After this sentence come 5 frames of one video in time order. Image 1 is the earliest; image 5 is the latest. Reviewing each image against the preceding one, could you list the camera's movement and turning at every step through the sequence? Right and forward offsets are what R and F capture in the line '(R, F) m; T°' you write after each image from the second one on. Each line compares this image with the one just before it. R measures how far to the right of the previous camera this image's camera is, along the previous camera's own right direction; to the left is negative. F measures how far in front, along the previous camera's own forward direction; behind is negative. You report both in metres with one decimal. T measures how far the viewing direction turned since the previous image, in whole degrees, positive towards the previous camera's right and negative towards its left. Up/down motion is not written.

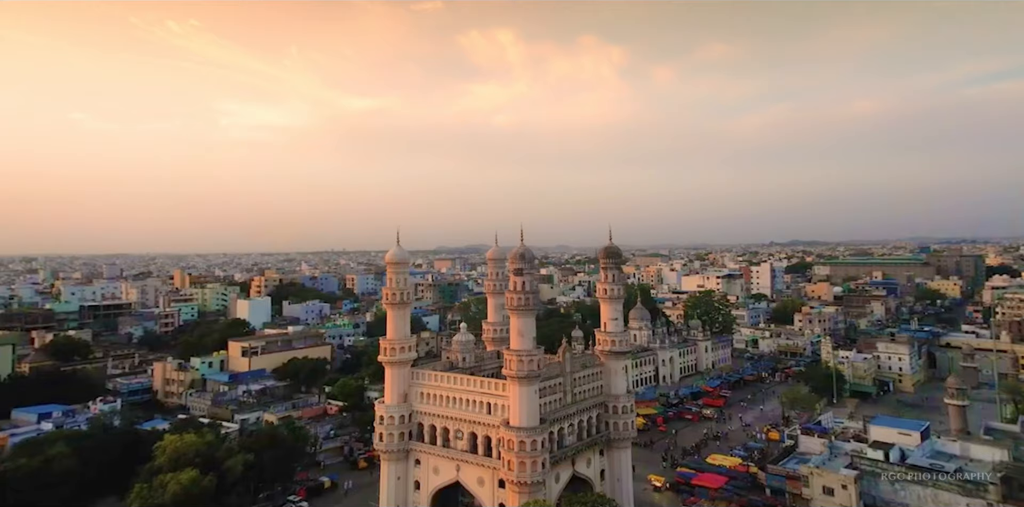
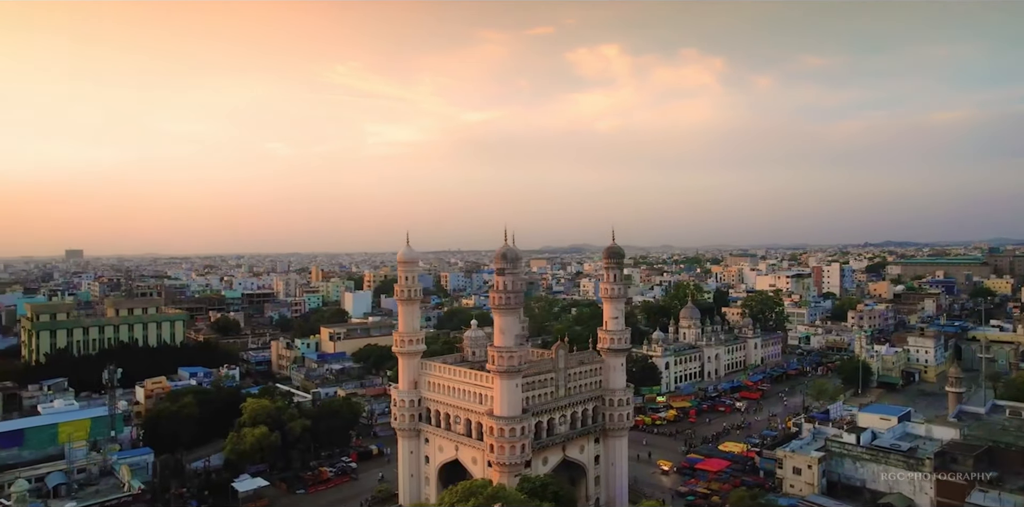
(+5.4, -4.7) m; -9°
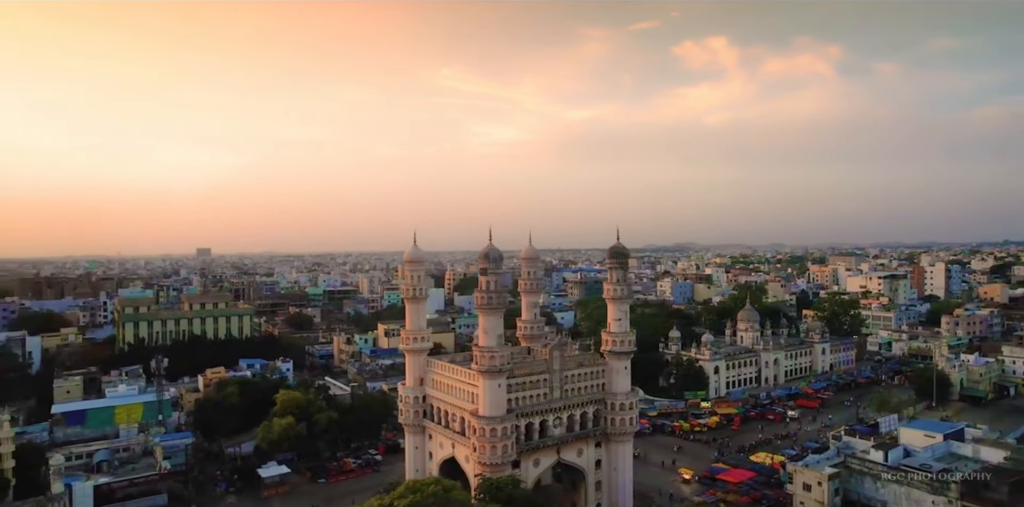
(+5.8, +0.6) m; -10°
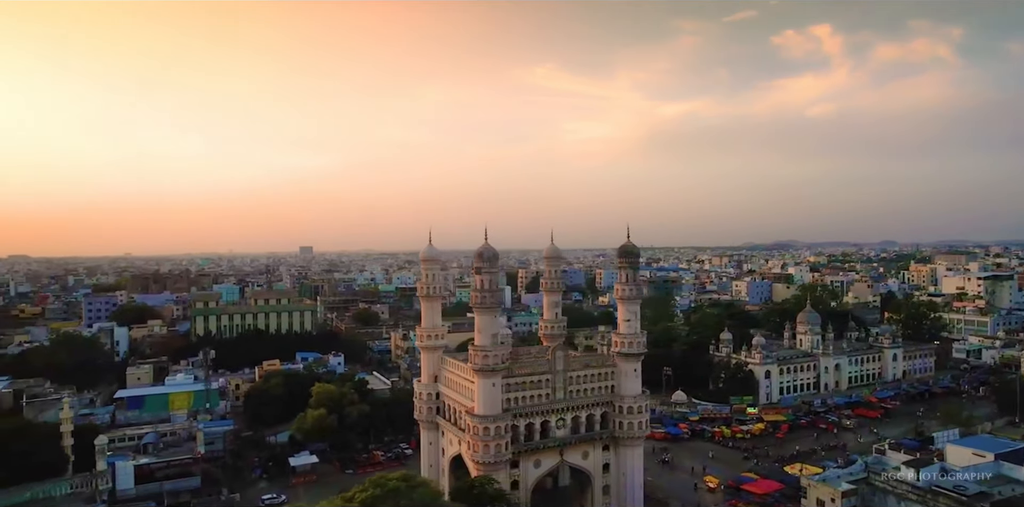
(+4.8, +0.6) m; -9°
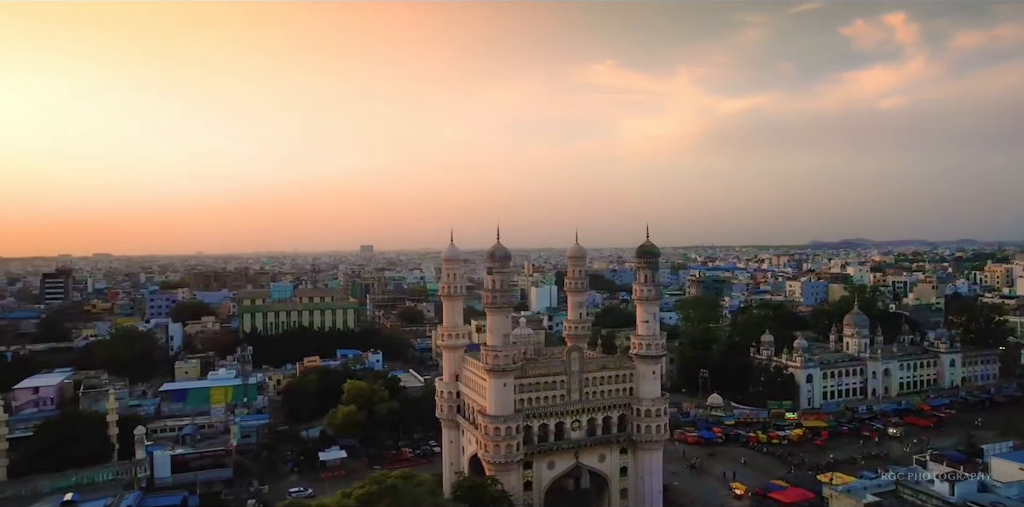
(+2.3, +0.4) m; -5°
